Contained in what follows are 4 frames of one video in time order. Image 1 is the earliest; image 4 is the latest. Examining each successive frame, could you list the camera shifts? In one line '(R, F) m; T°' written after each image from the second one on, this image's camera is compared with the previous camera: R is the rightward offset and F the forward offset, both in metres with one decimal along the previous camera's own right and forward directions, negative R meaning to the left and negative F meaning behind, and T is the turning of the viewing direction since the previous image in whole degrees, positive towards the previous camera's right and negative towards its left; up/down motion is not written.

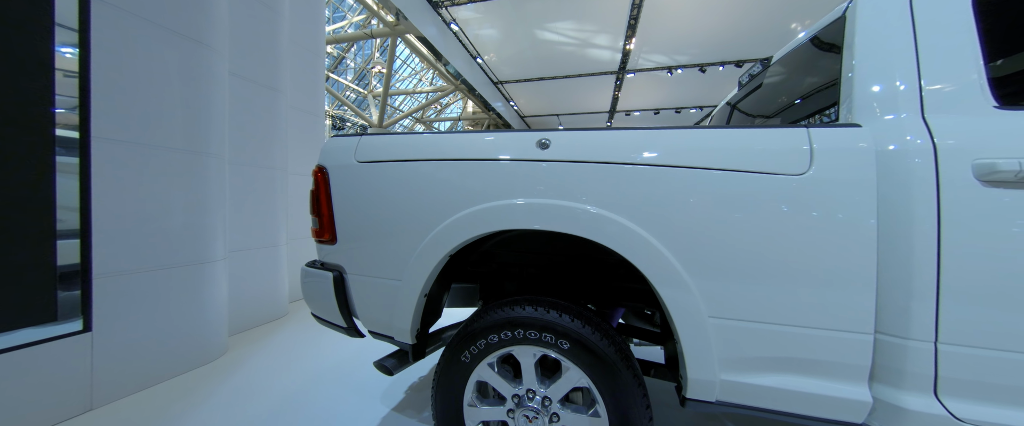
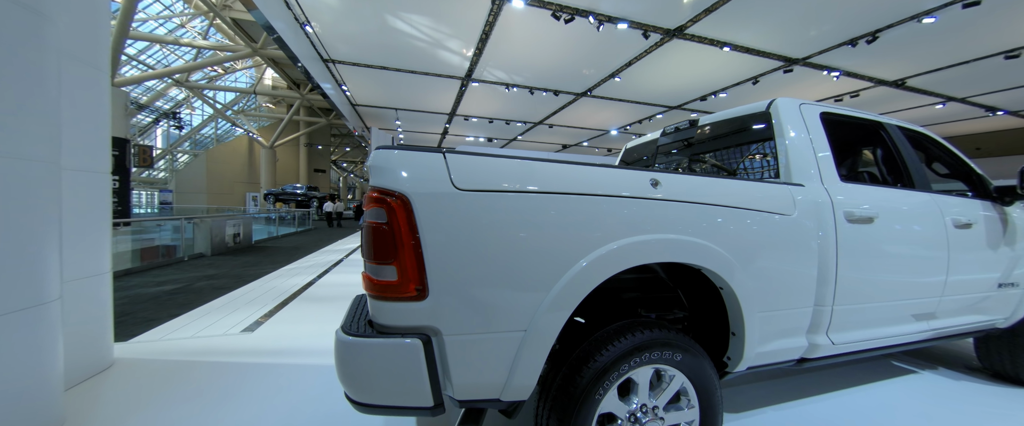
(-0.9, +0.3) m; +32°
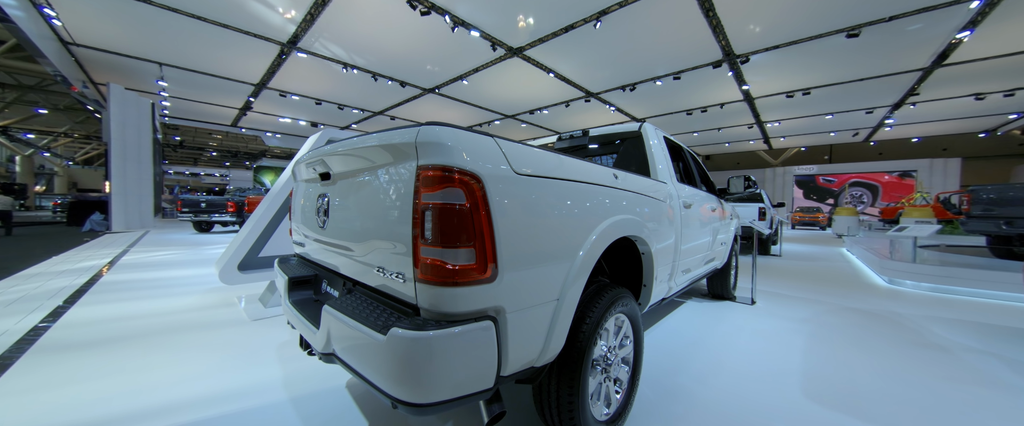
(-0.6, +0.1) m; +30°
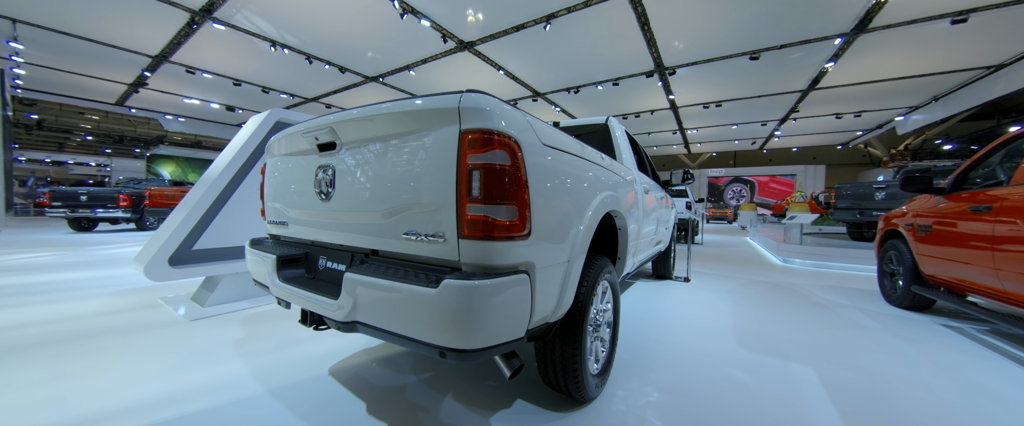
(-0.3, -0.1) m; +10°
